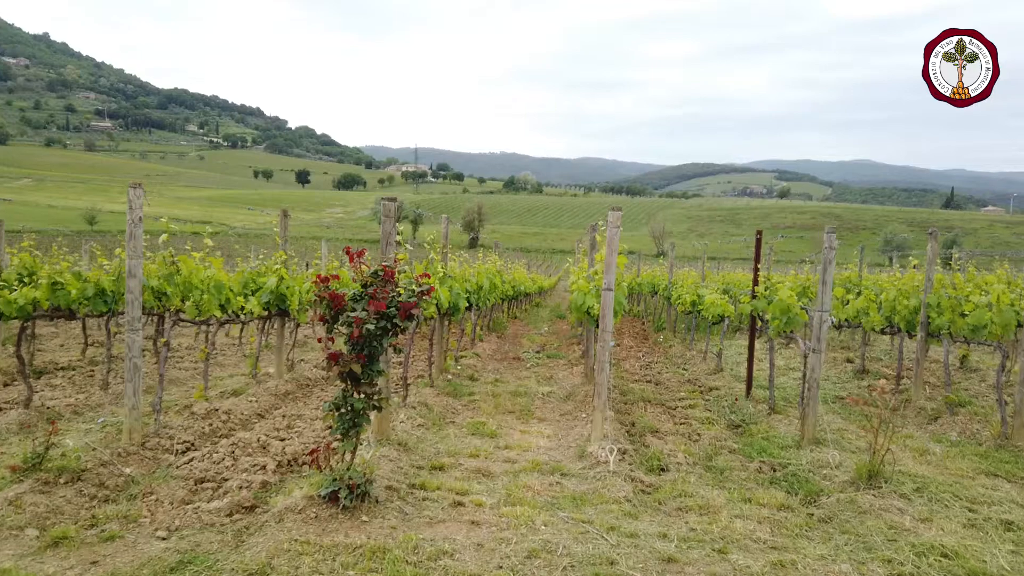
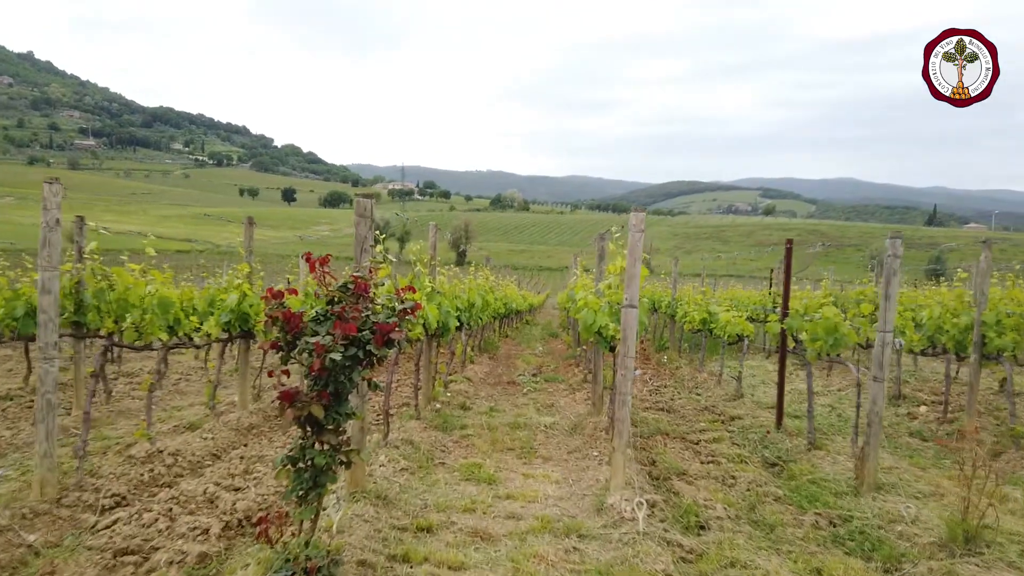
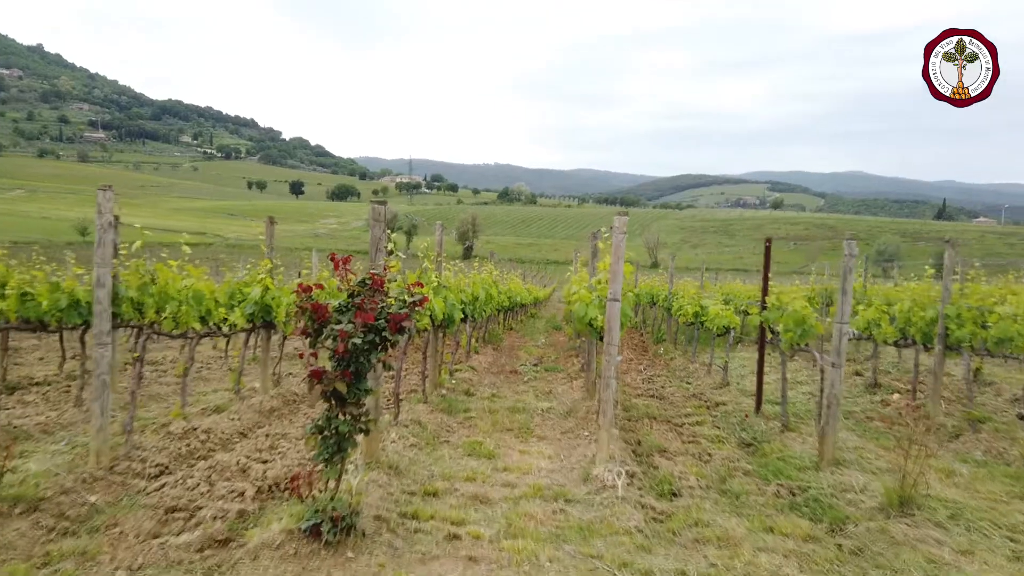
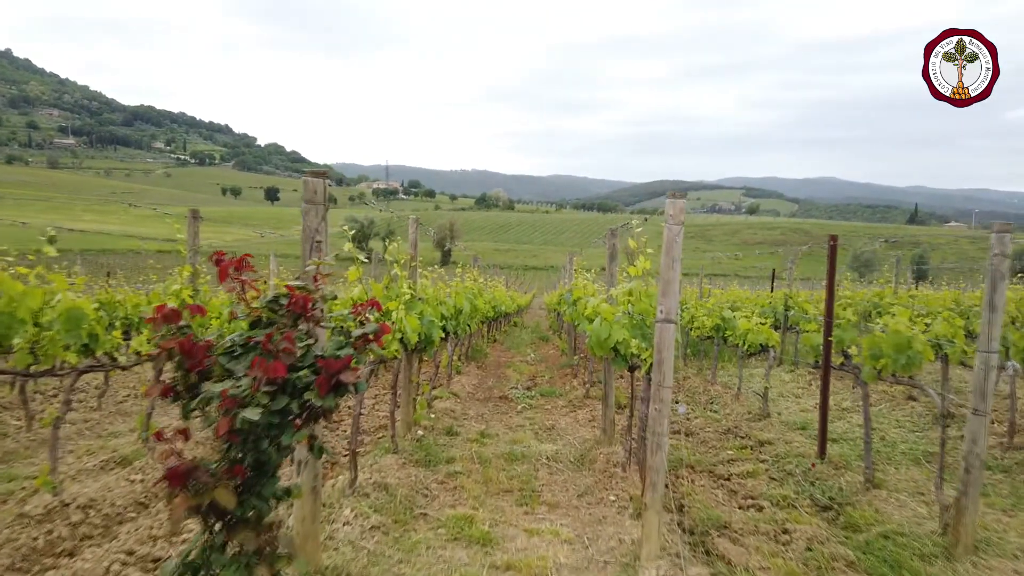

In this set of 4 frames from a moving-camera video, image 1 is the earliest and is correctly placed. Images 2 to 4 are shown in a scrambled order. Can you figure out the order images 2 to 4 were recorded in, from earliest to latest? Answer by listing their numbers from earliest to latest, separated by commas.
3, 2, 4
